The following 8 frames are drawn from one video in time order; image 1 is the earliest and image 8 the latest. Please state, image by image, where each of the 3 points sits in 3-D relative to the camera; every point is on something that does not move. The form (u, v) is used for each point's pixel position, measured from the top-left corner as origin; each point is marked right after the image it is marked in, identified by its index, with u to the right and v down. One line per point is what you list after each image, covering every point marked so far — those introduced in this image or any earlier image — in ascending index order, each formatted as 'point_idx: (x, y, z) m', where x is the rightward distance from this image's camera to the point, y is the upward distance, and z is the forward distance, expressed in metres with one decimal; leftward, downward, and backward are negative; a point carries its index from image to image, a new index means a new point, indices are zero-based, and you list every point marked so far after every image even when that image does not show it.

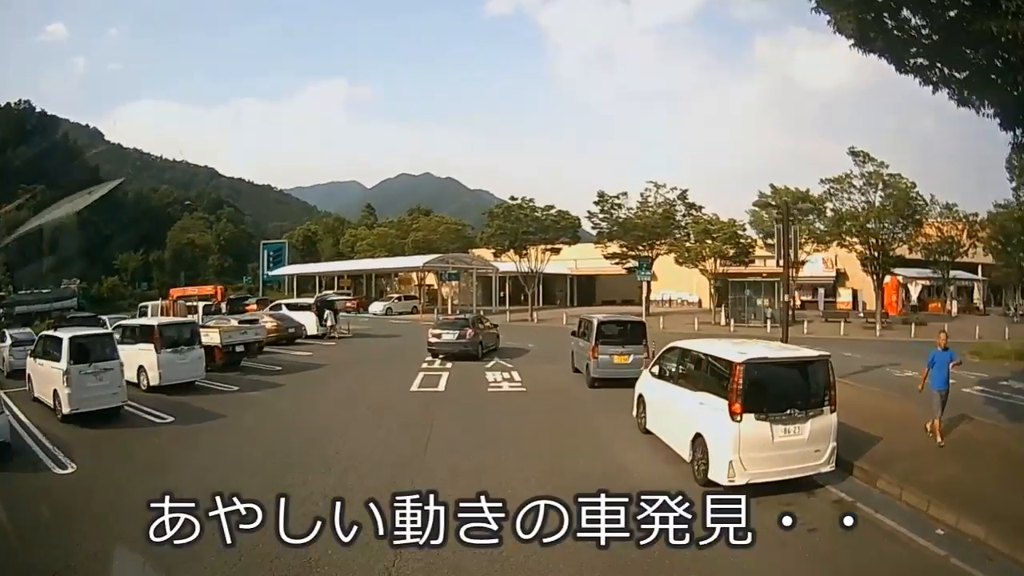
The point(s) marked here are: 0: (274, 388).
0: (-6.2, -2.4, +20.1) m
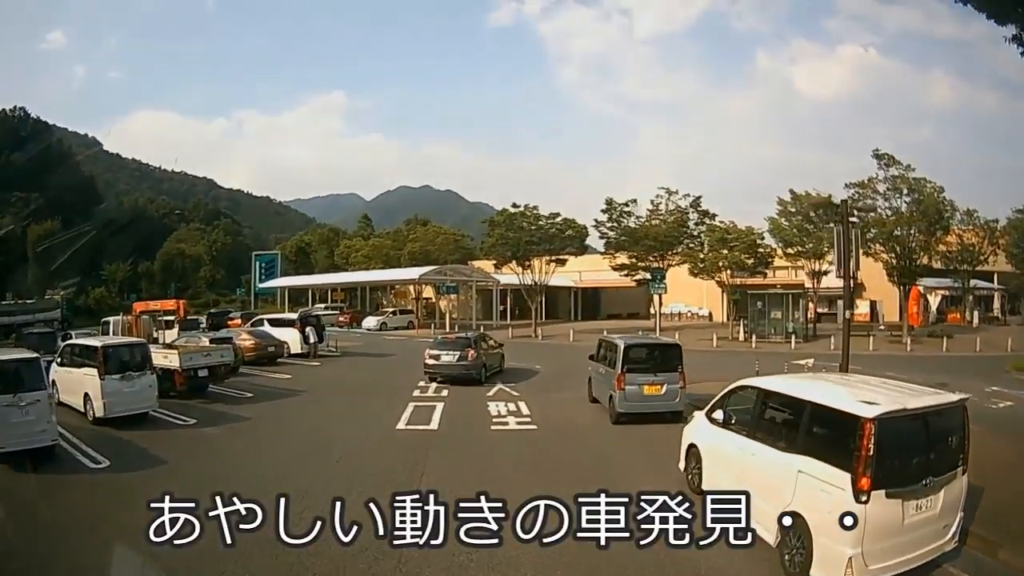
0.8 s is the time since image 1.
0: (-6.1, -2.7, +17.6) m
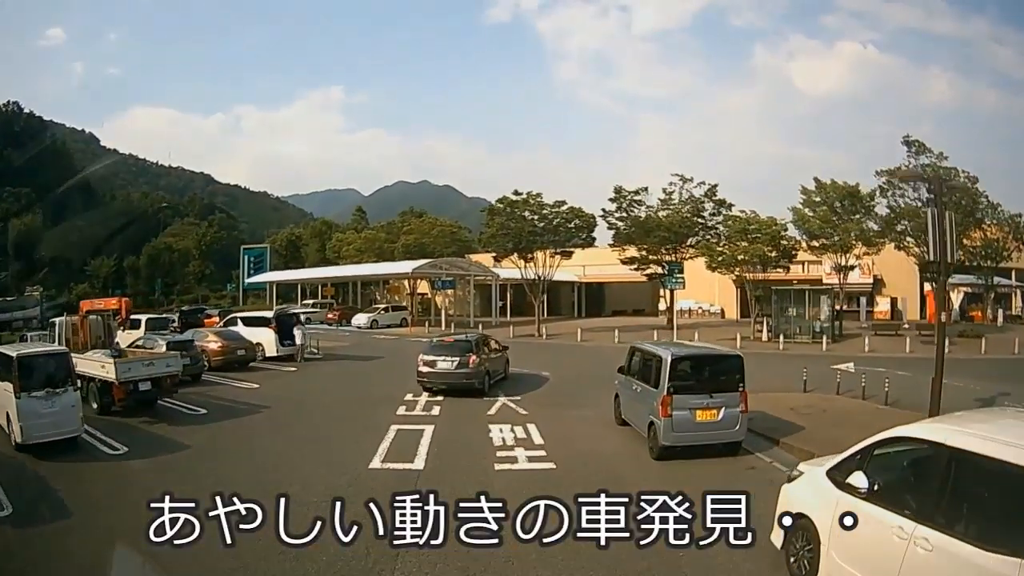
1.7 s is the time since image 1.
0: (-6.0, -2.6, +14.8) m
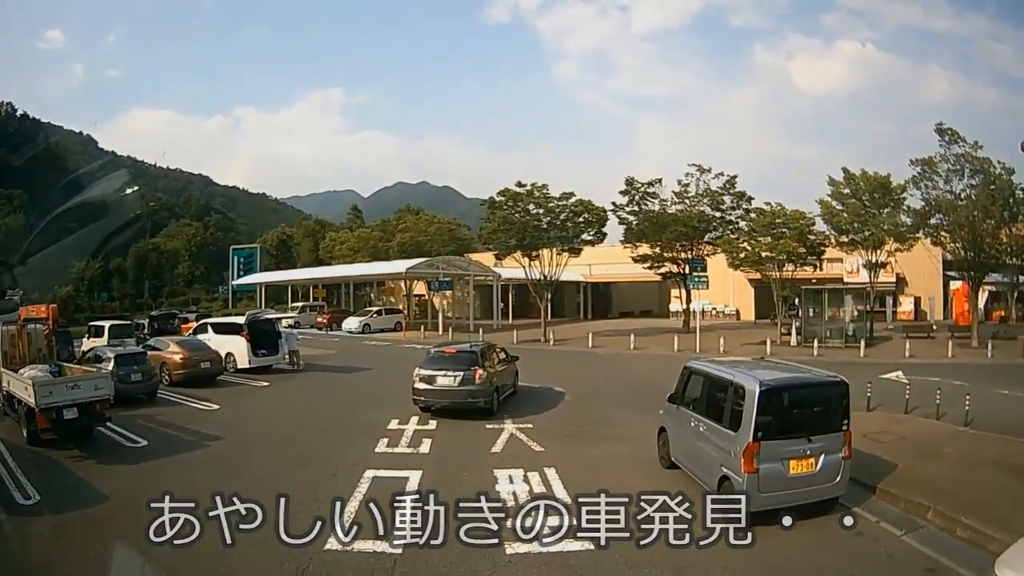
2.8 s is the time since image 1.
0: (-5.9, -2.7, +12.2) m
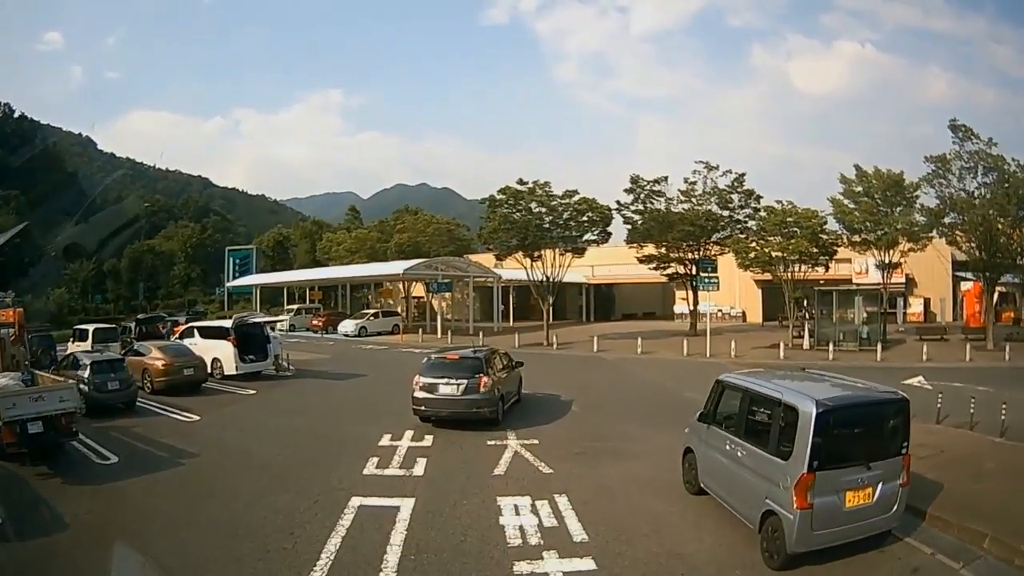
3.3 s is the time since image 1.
0: (-5.8, -2.7, +11.2) m
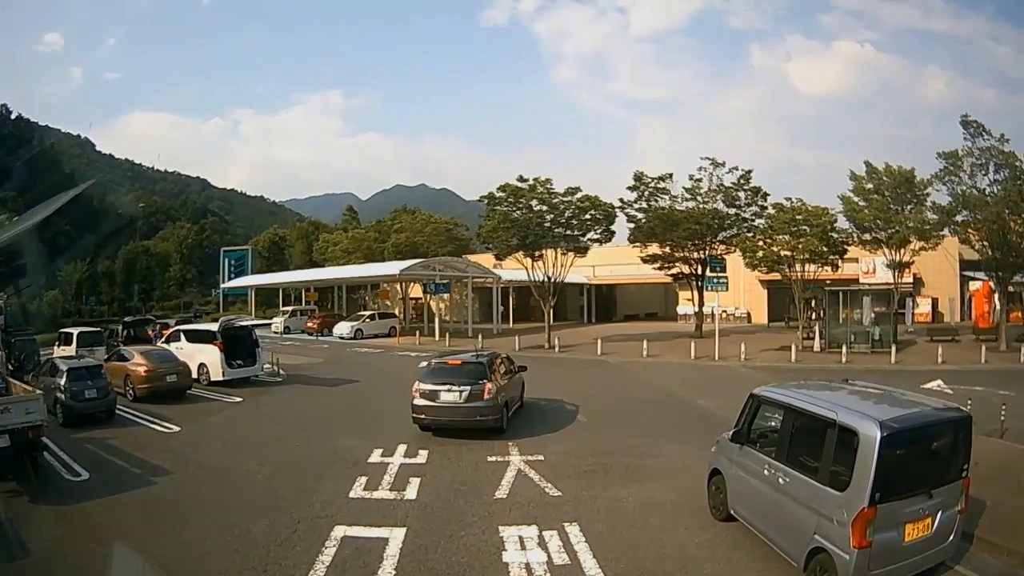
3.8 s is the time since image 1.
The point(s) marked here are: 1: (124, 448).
0: (-5.8, -2.7, +10.4) m
1: (-6.6, -2.7, +12.3) m
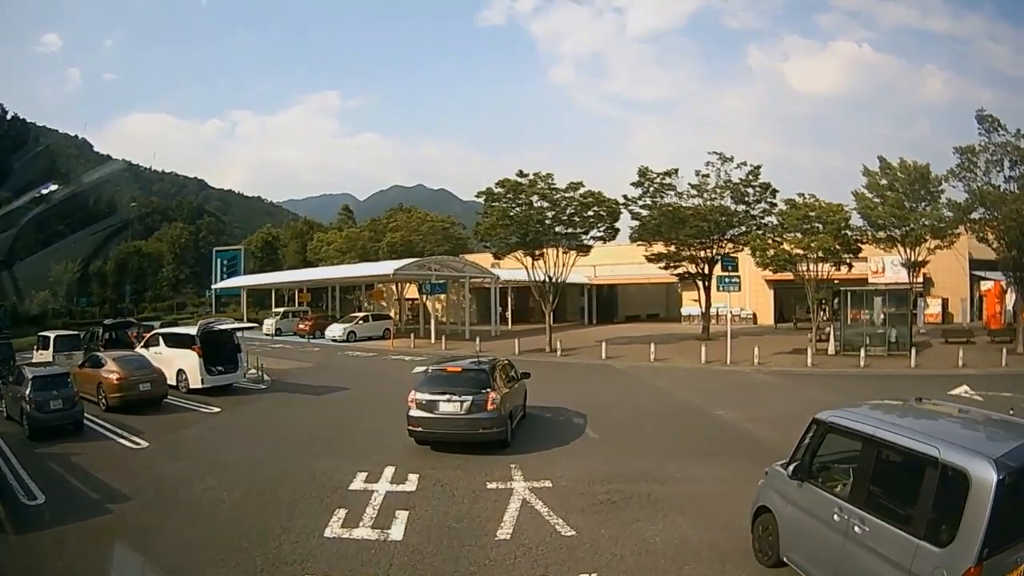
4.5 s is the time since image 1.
0: (-5.7, -2.7, +9.2) m
1: (-6.6, -2.7, +11.1) m
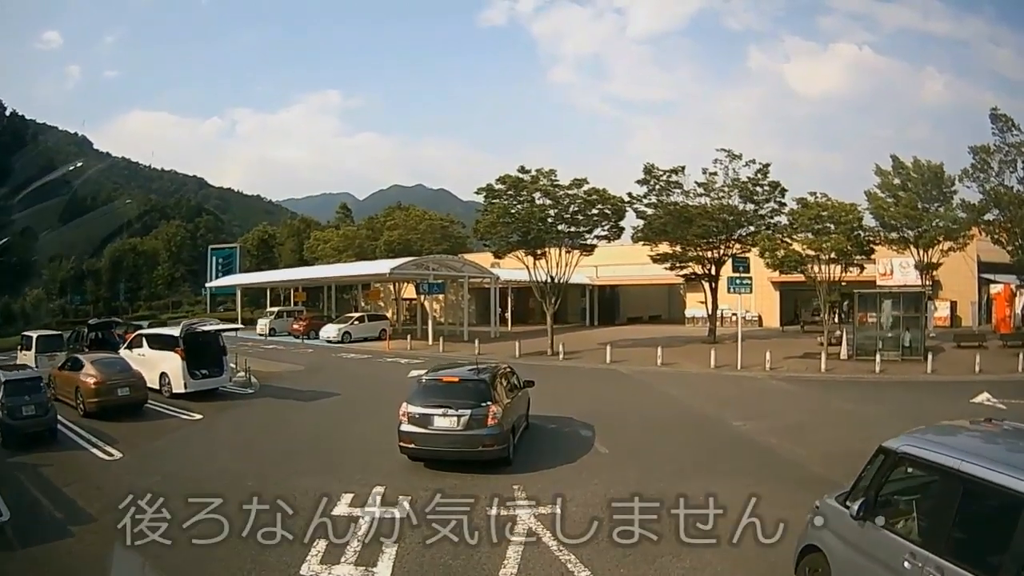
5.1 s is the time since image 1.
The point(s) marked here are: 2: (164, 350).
0: (-5.7, -2.7, +8.3) m
1: (-6.5, -2.7, +10.3) m
2: (-7.6, -1.3, +15.8) m
